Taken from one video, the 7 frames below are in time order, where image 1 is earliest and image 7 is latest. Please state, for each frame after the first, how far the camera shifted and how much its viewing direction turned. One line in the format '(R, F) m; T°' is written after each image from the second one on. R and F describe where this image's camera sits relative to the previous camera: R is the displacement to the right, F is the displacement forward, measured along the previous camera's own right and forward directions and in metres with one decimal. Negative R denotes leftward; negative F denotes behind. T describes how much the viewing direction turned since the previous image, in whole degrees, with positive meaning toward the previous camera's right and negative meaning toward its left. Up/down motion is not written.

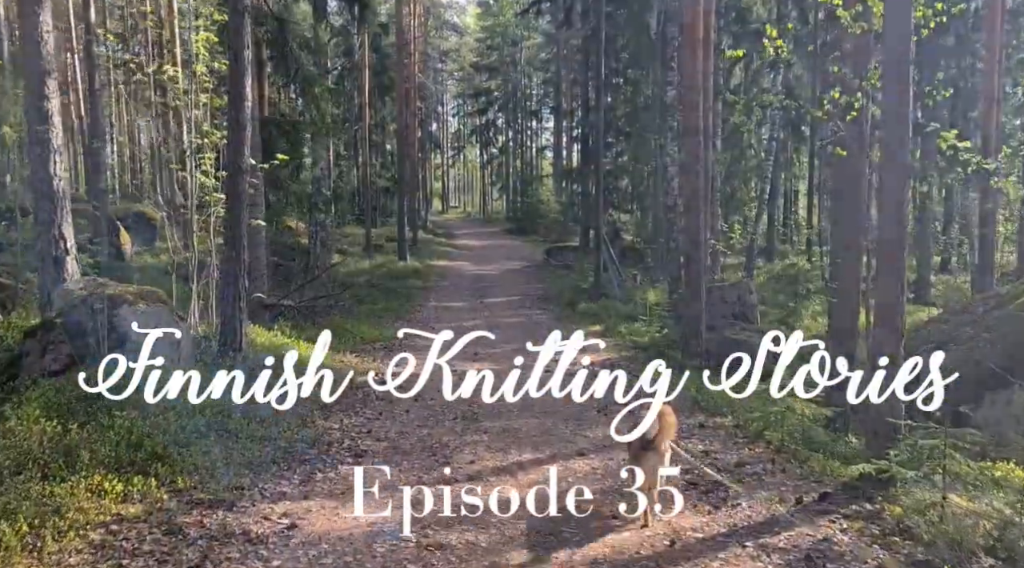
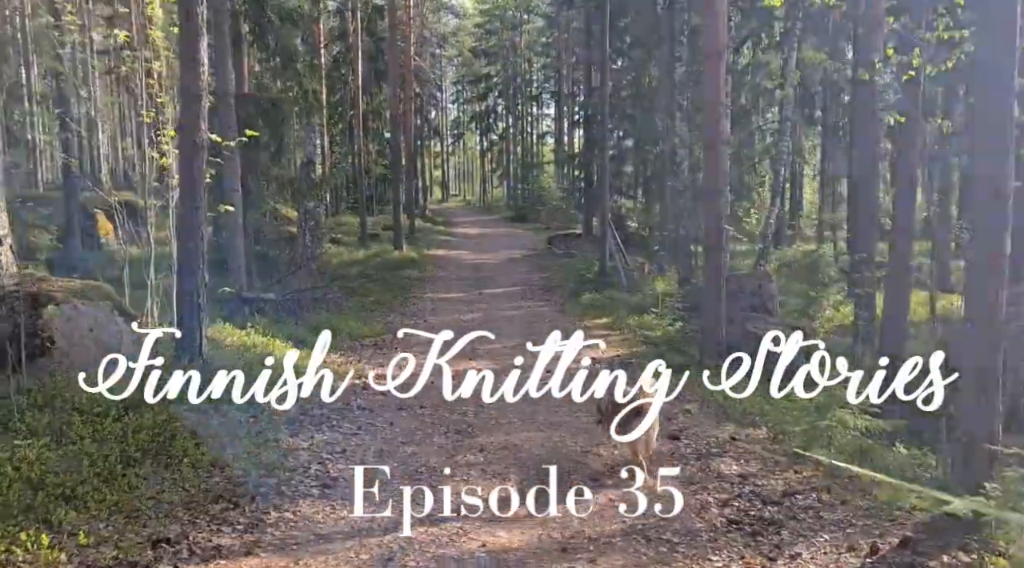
(0.0, +1.3) m; 0°
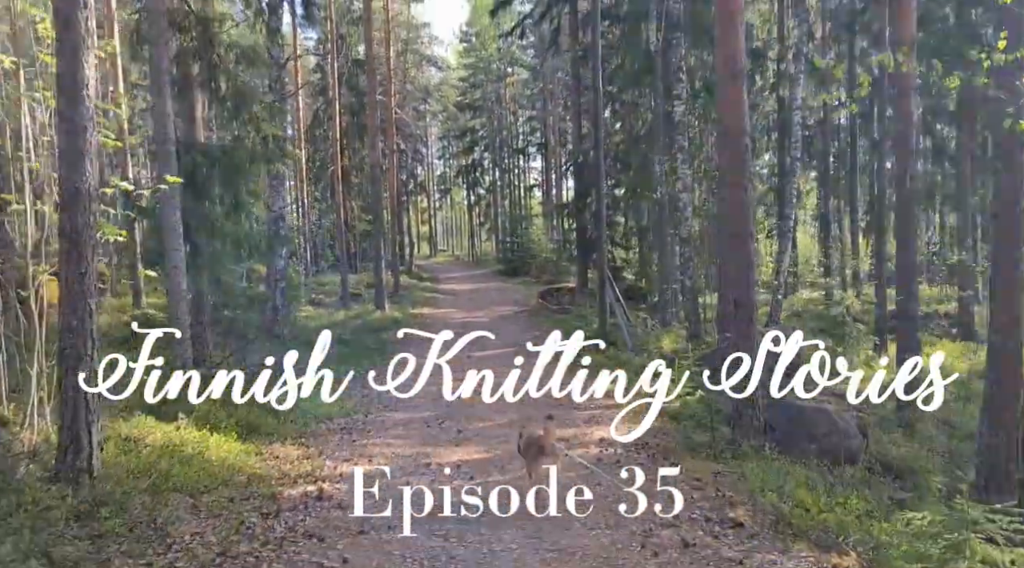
(0.0, +2.1) m; +1°
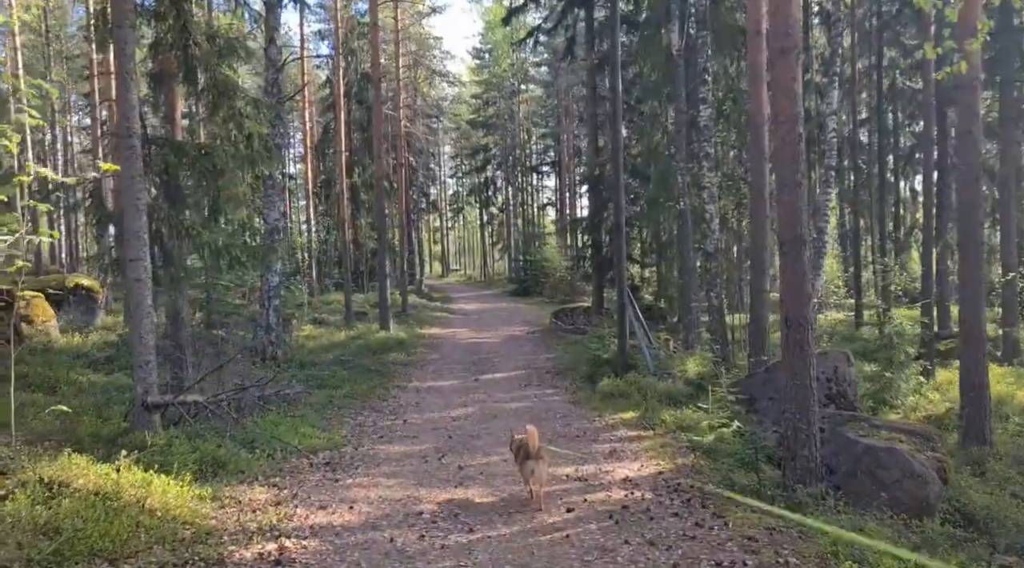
(0.0, +1.5) m; -1°
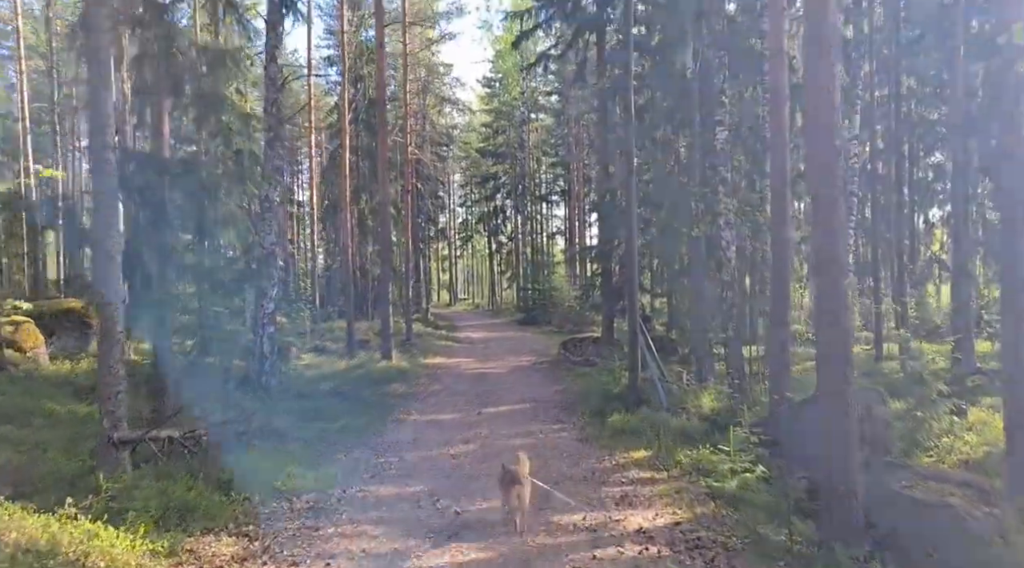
(+0.1, +0.9) m; -1°
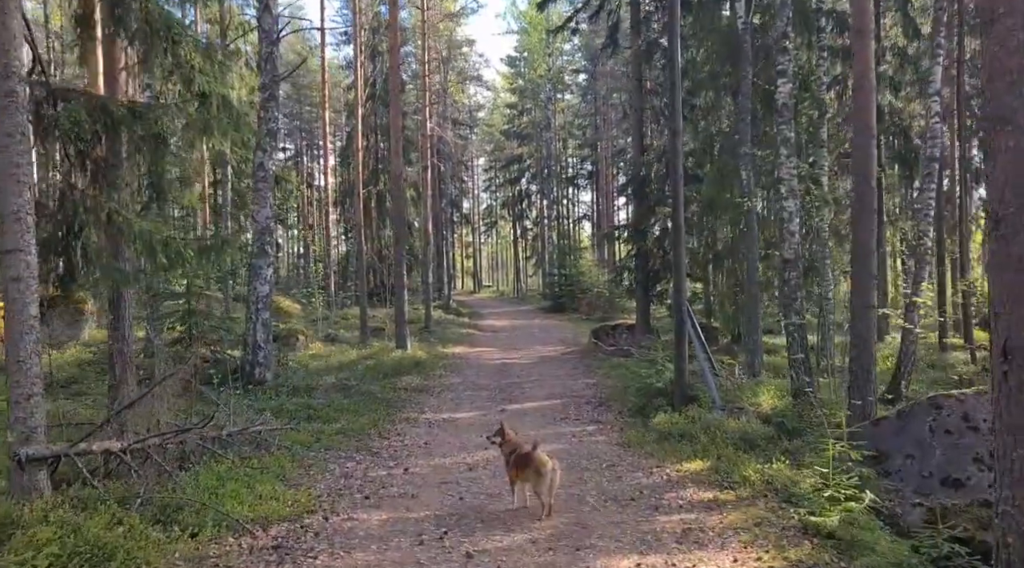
(0.0, +2.4) m; -2°
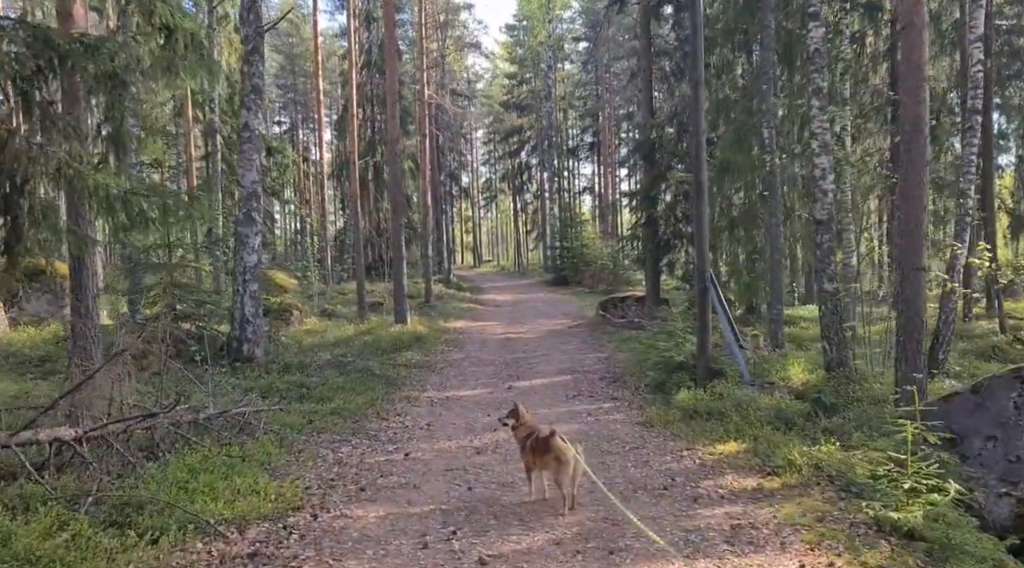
(-0.1, +1.2) m; 0°
